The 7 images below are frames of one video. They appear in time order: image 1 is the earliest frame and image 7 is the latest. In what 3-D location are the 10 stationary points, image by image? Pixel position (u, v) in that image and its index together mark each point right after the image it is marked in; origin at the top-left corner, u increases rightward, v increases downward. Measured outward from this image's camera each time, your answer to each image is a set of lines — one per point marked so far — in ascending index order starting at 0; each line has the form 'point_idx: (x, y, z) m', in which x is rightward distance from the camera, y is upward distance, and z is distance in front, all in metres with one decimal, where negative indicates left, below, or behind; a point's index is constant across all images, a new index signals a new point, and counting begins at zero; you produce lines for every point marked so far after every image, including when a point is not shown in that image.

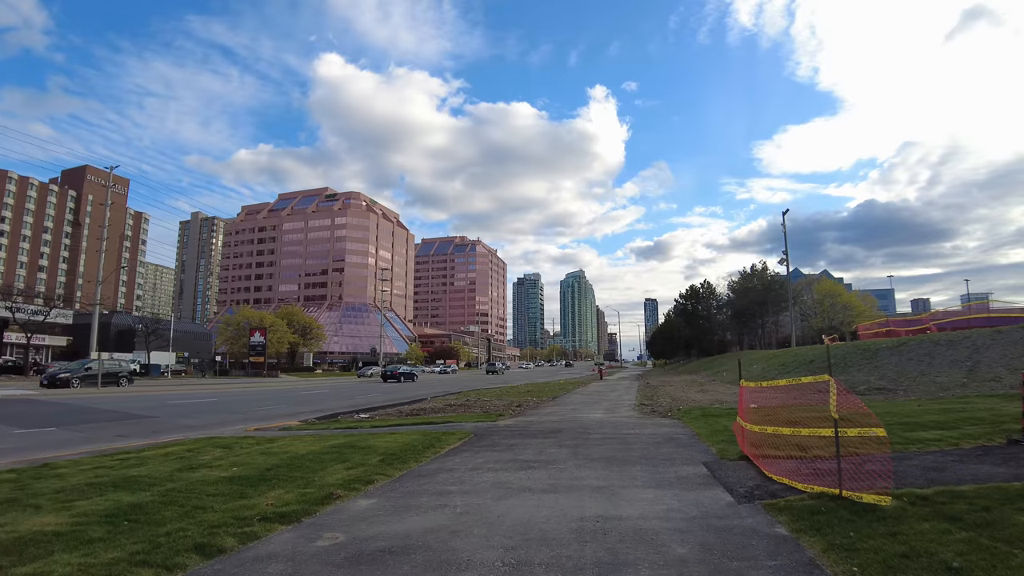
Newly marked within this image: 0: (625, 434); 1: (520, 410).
0: (+2.3, -3.0, +11.2) m
1: (+0.3, -3.9, +17.7) m
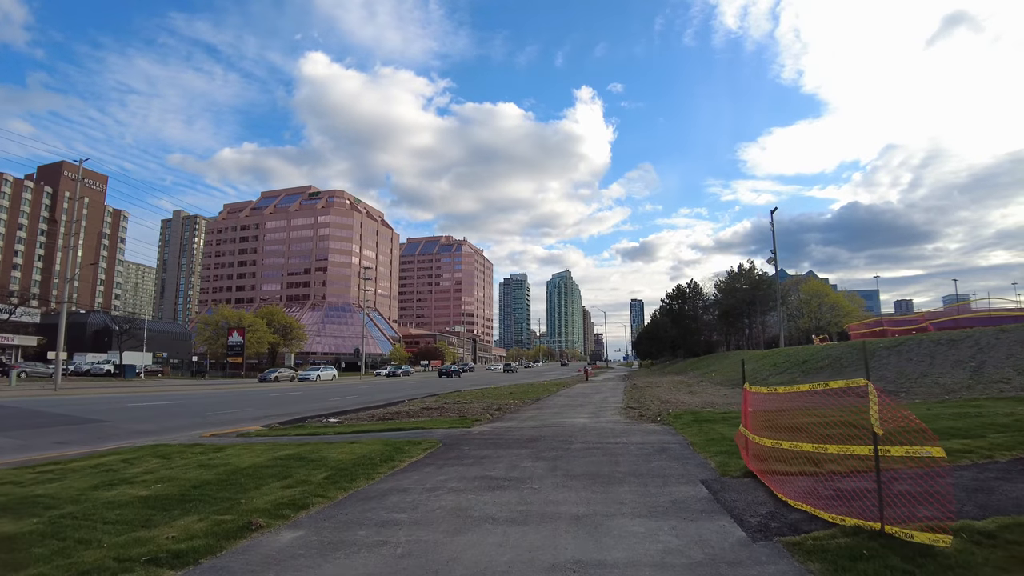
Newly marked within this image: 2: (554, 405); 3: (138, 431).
0: (+1.8, -2.8, +9.9) m
1: (-0.4, -3.8, +16.4) m
2: (+1.5, -4.1, +19.6) m
3: (-13.1, -5.0, +19.3) m
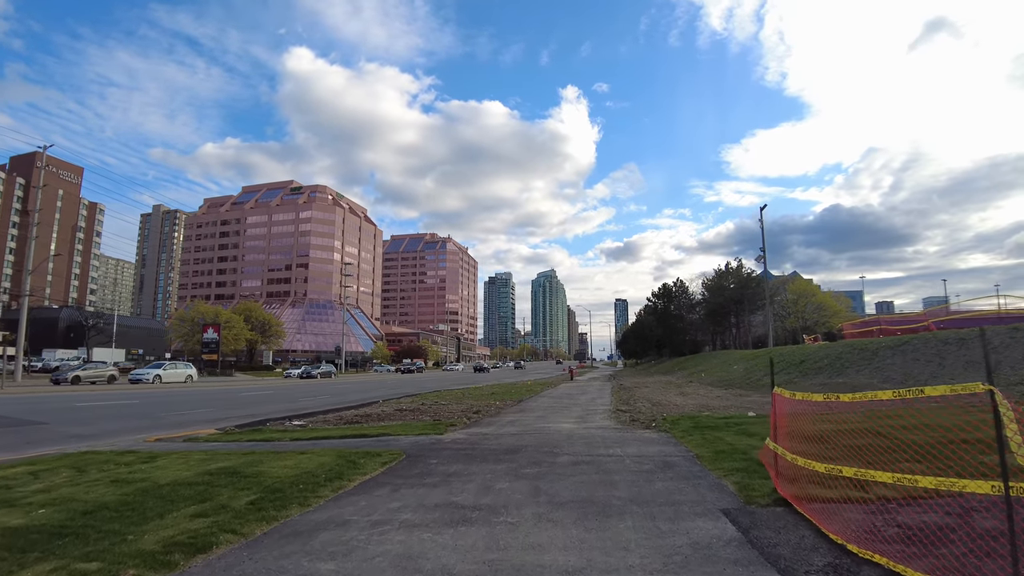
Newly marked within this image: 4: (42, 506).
0: (+1.4, -2.6, +8.4) m
1: (-1.0, -3.5, +14.8) m
2: (+0.9, -3.9, +18.0) m
3: (-13.7, -4.6, +17.4) m
4: (-6.2, -2.9, +7.2) m
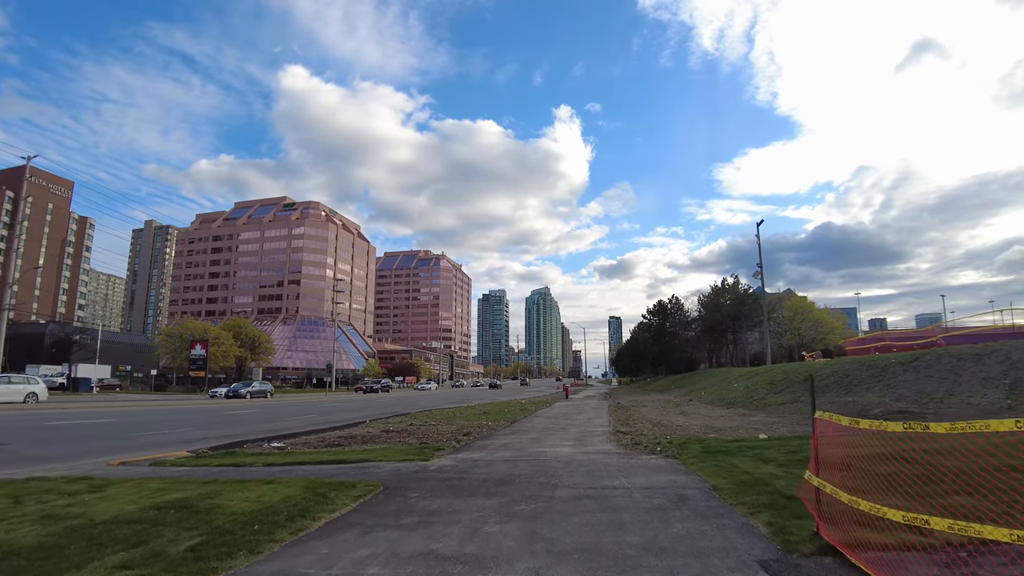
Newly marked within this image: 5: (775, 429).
0: (+1.3, -2.7, +7.4) m
1: (-1.1, -3.8, +13.7) m
2: (+0.6, -4.3, +16.9) m
3: (-13.9, -5.0, +16.1) m
4: (-6.3, -3.0, +6.1) m
5: (+7.2, -3.8, +15.0) m
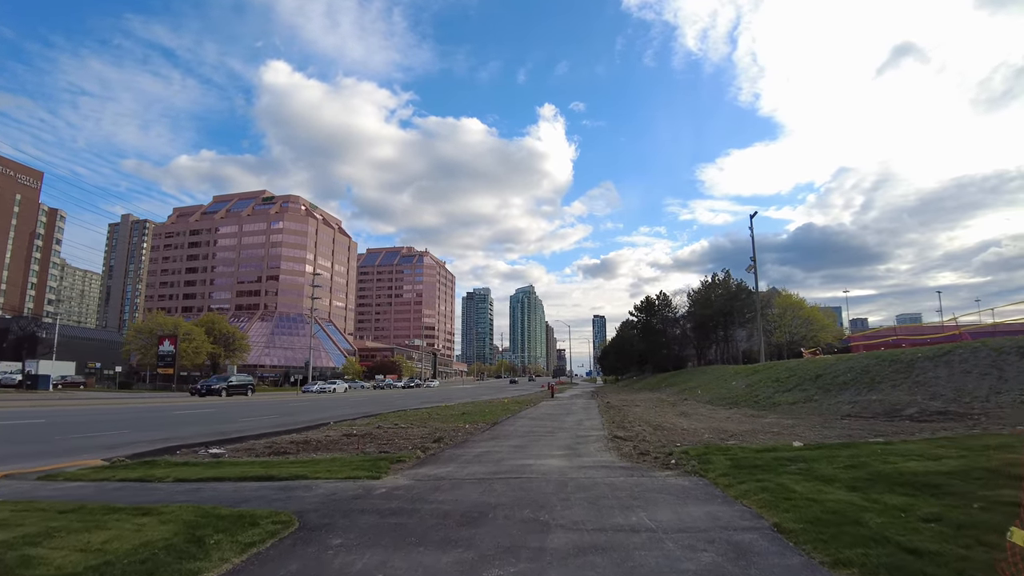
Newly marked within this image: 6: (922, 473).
0: (+1.0, -2.2, +4.9) m
1: (-1.6, -3.3, +11.2) m
2: (+0.1, -3.8, +14.5) m
3: (-14.5, -4.4, +13.2) m
4: (-6.5, -2.4, +3.4) m
5: (+6.7, -3.4, +12.8) m
6: (+5.2, -2.4, +7.1) m
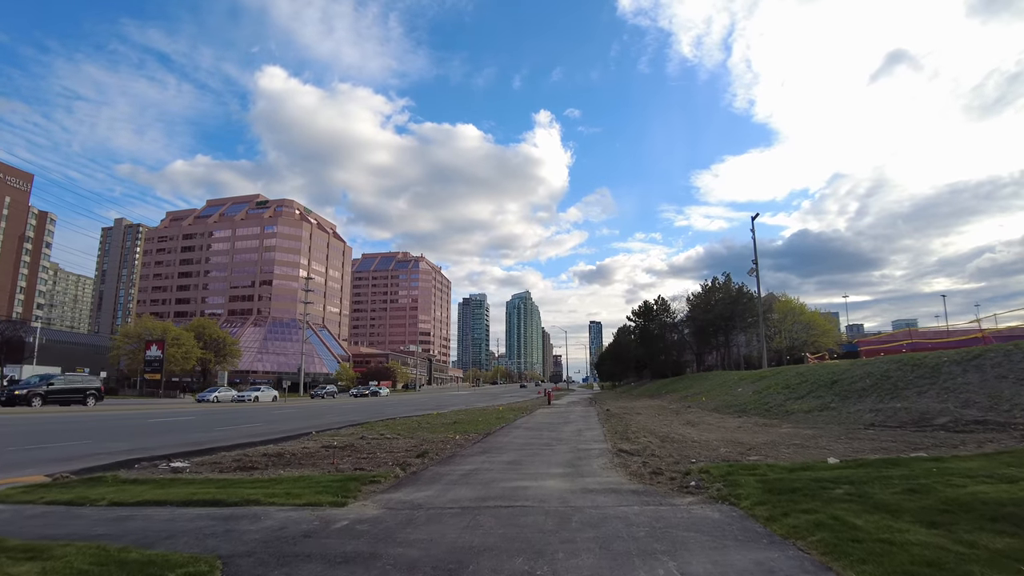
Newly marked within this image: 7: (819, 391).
0: (+0.9, -2.0, +3.5) m
1: (-1.7, -3.2, +9.8) m
2: (-0.1, -3.7, +13.0) m
3: (-14.6, -4.3, +11.7) m
4: (-6.6, -2.2, +2.0) m
5: (+6.6, -3.3, +11.4) m
6: (+5.1, -2.2, +5.7) m
7: (+10.7, -3.6, +19.3) m
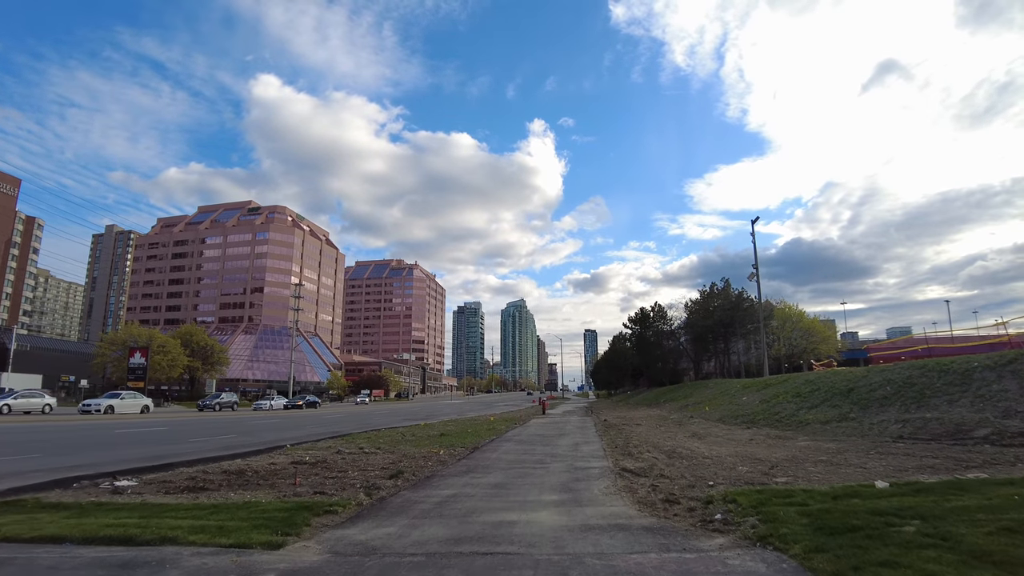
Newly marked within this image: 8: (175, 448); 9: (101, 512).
0: (+0.8, -1.8, +2.0) m
1: (-2.0, -3.1, +8.2) m
2: (-0.3, -3.6, +11.5) m
3: (-14.9, -4.1, +10.0) m
4: (-6.7, -2.0, +0.4) m
5: (+6.3, -3.2, +9.9) m
6: (+4.9, -2.0, +4.2) m
7: (+10.4, -3.6, +17.9) m
8: (-12.3, -5.7, +19.8) m
9: (-6.5, -3.6, +8.9) m
